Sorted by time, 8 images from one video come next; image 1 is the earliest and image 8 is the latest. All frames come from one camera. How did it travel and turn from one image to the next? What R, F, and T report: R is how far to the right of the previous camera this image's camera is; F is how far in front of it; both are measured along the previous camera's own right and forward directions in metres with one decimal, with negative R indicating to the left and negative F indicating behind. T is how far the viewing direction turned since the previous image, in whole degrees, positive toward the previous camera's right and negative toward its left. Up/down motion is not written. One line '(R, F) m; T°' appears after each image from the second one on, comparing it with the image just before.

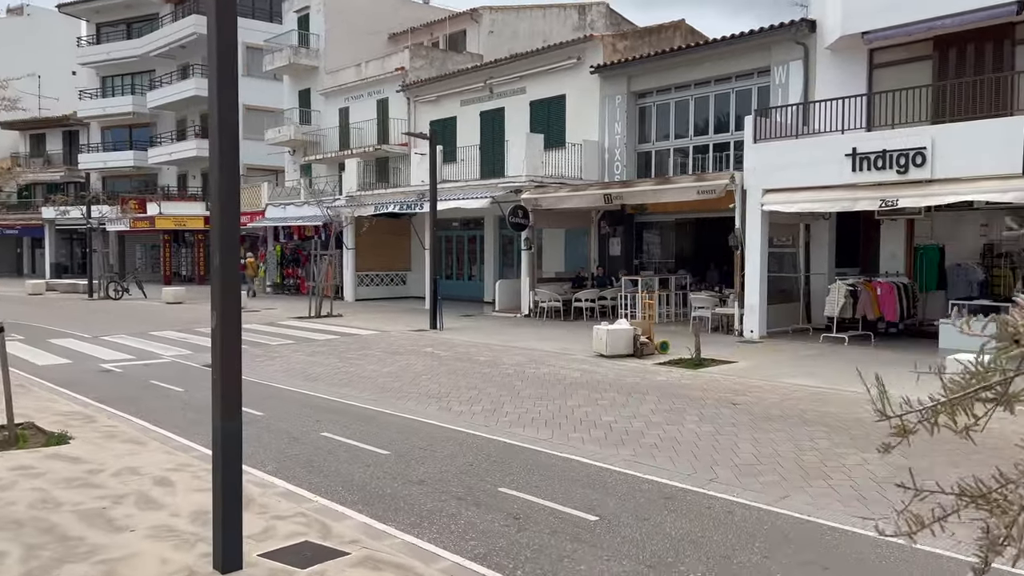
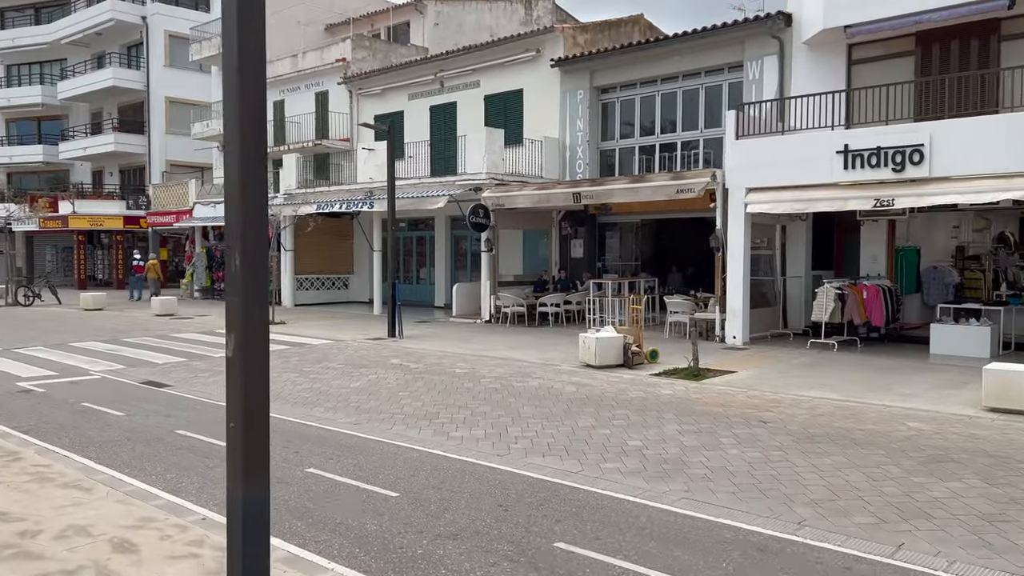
(-0.8, +1.2) m; +5°
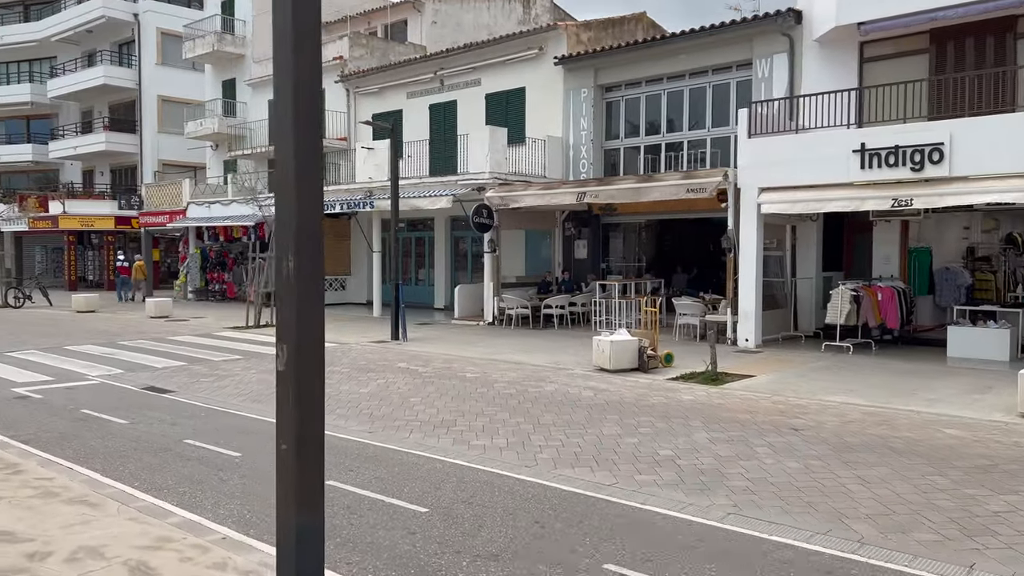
(-0.3, +0.3) m; +1°
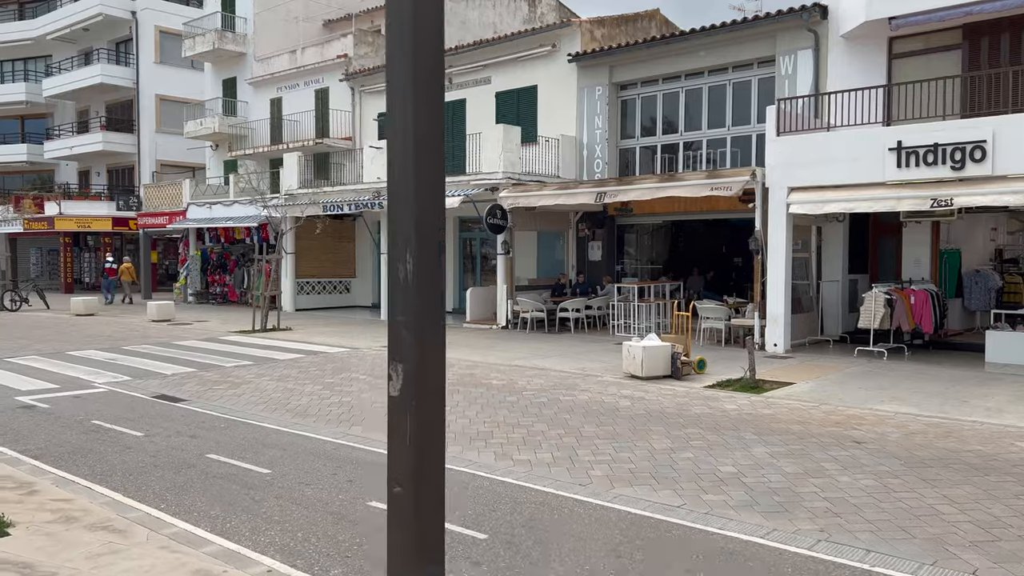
(-0.5, +0.5) m; 0°
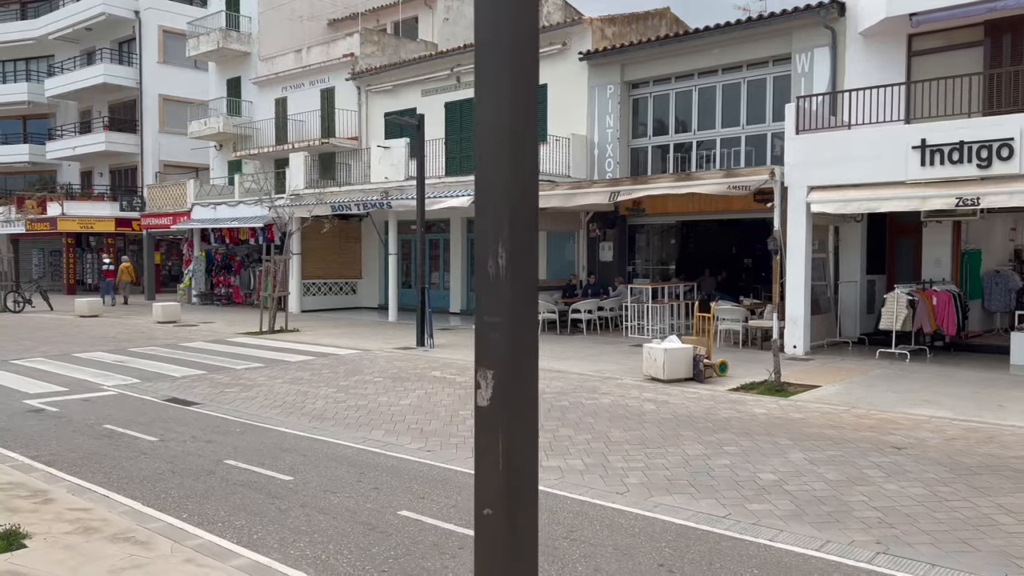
(-0.3, +0.2) m; 0°
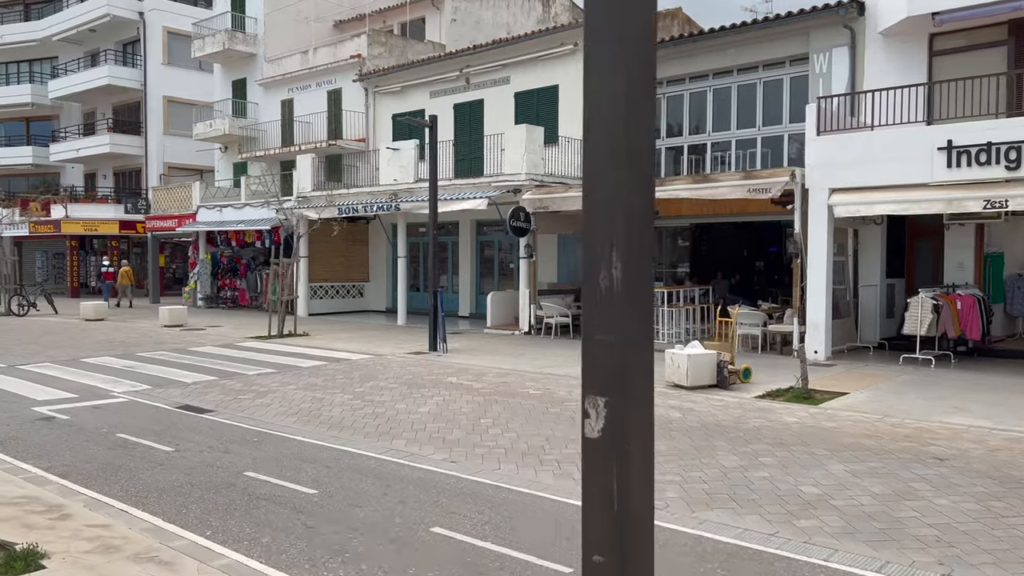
(-0.2, +0.2) m; 0°
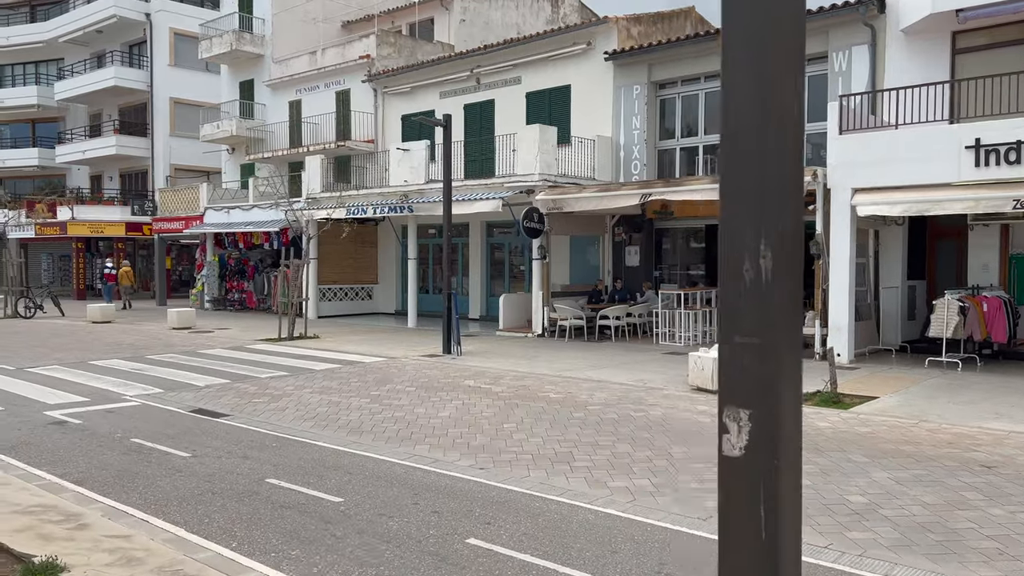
(-0.2, +0.2) m; 0°
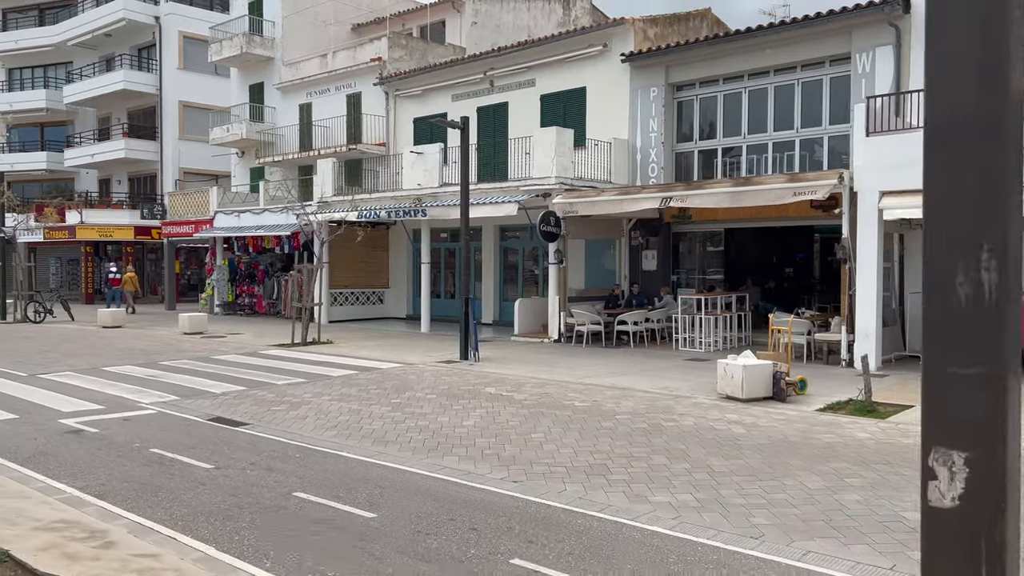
(-0.3, +0.2) m; 0°
